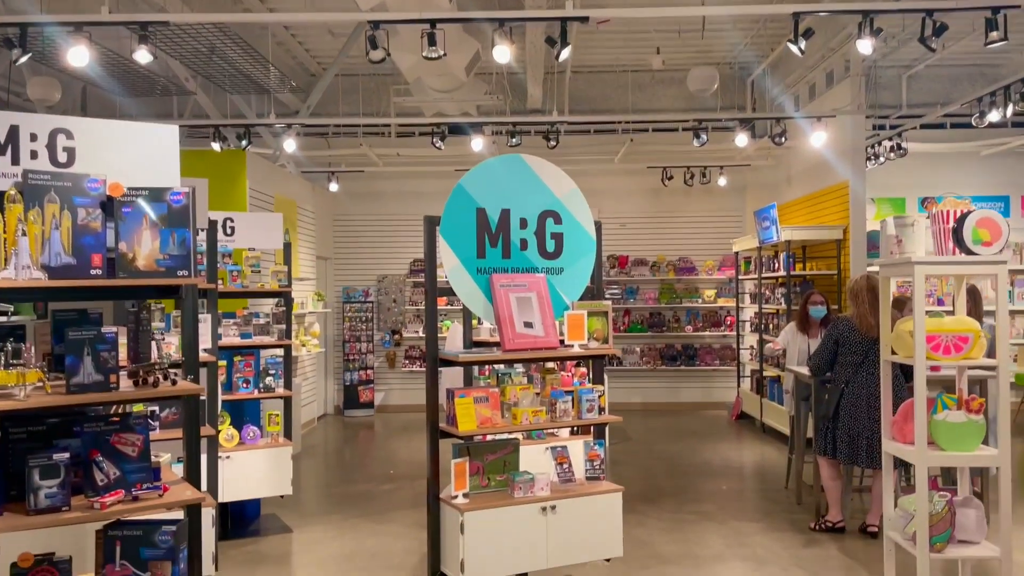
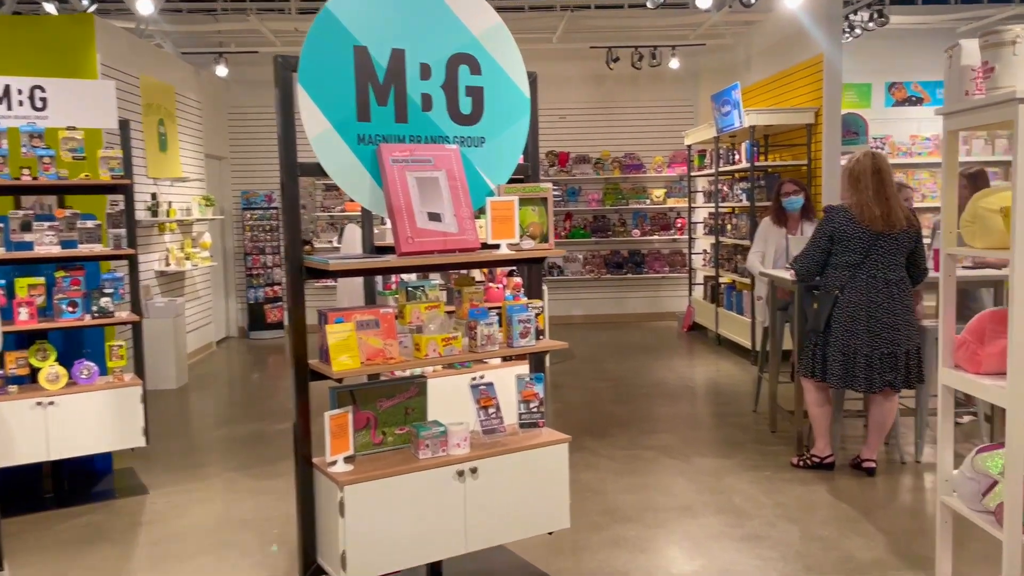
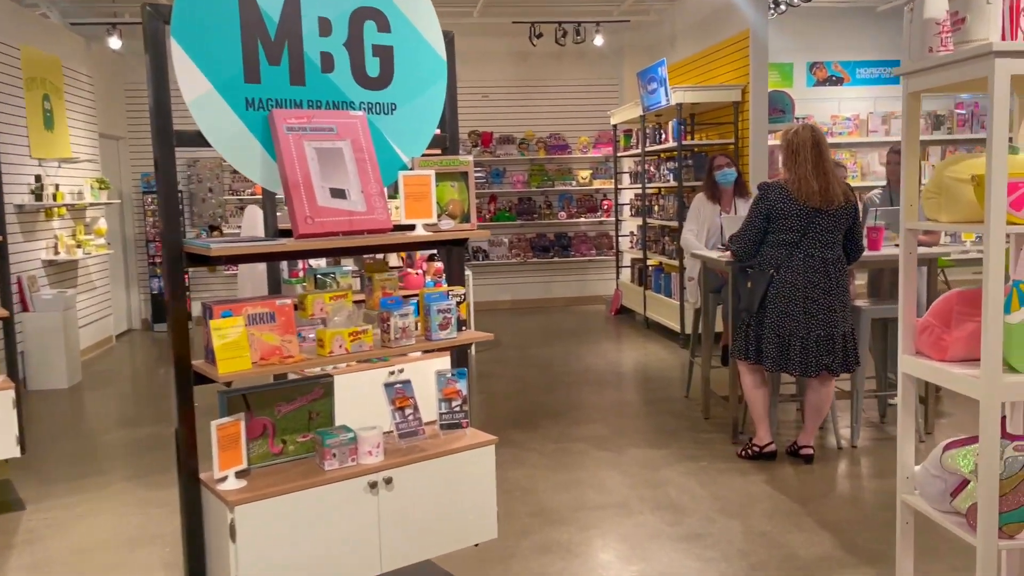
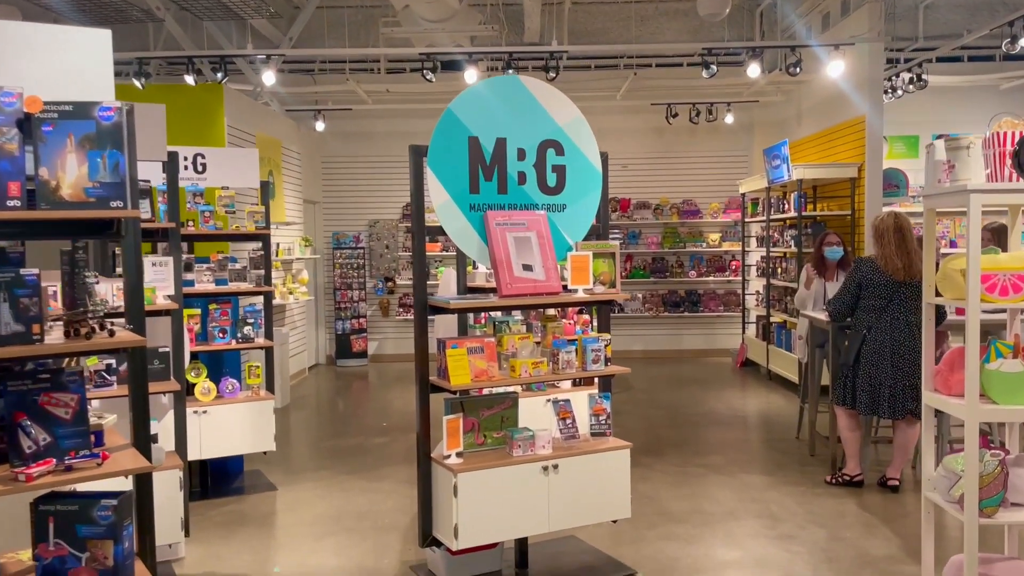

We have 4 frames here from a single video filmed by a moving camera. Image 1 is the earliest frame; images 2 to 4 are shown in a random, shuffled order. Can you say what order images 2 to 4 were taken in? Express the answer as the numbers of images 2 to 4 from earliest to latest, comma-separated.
4, 2, 3
